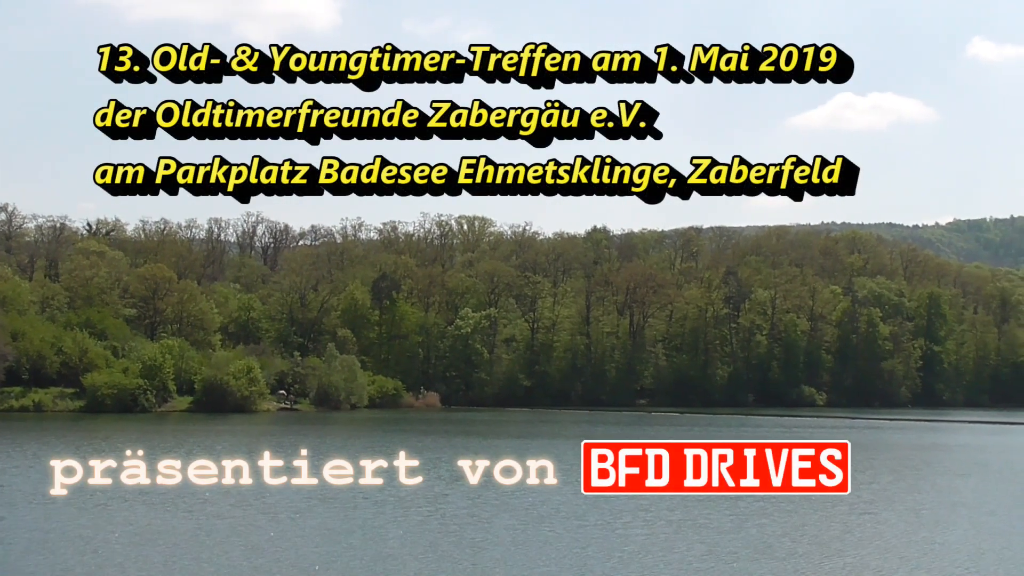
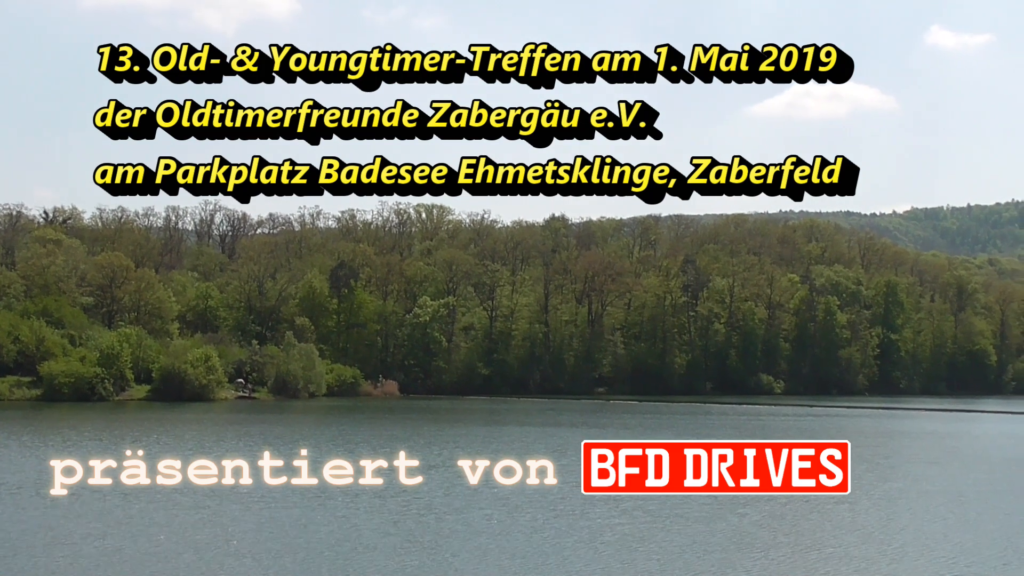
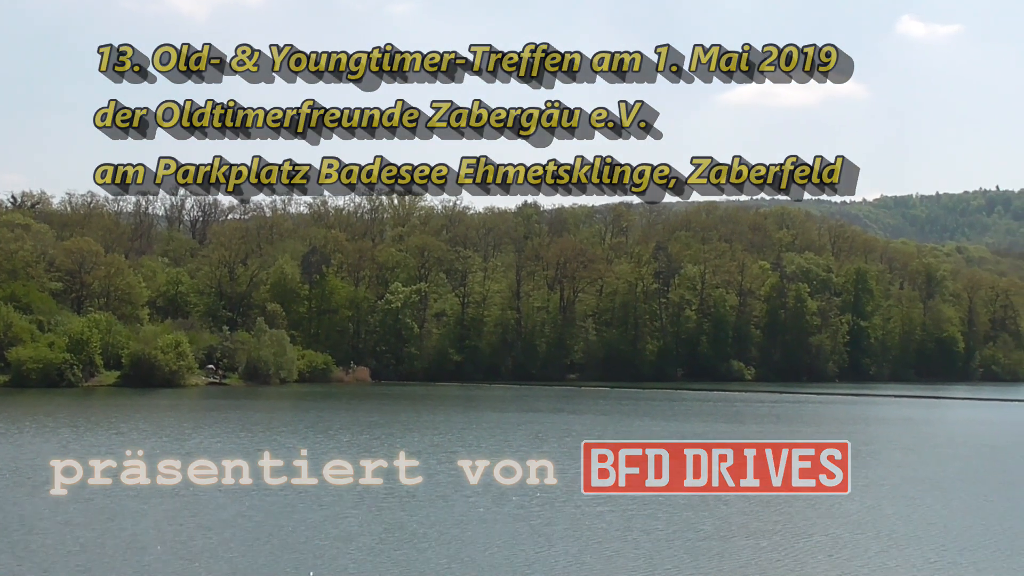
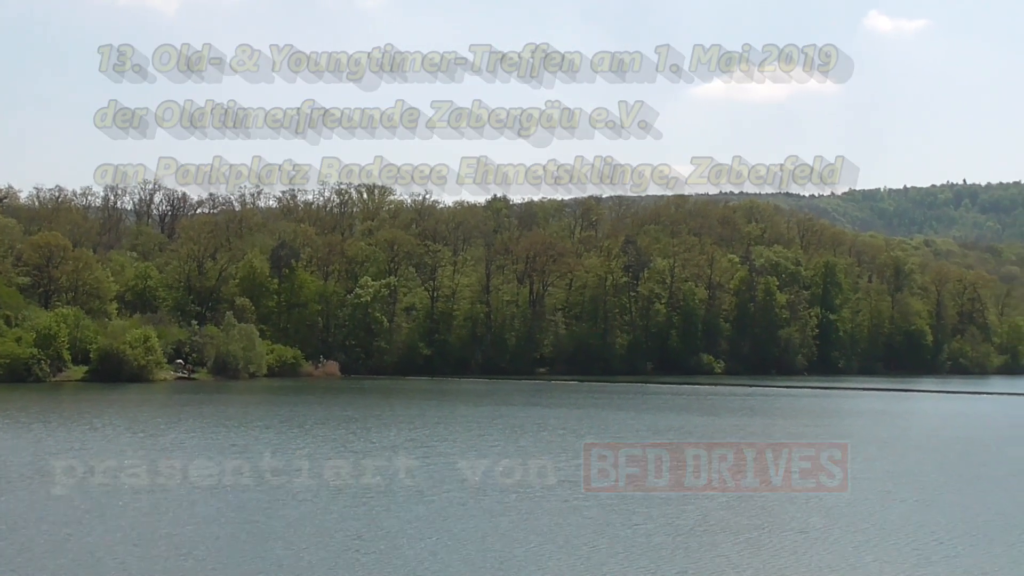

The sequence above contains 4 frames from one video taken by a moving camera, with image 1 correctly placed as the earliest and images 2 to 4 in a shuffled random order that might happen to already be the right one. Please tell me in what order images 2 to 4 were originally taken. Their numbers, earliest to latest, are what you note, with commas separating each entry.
2, 3, 4
